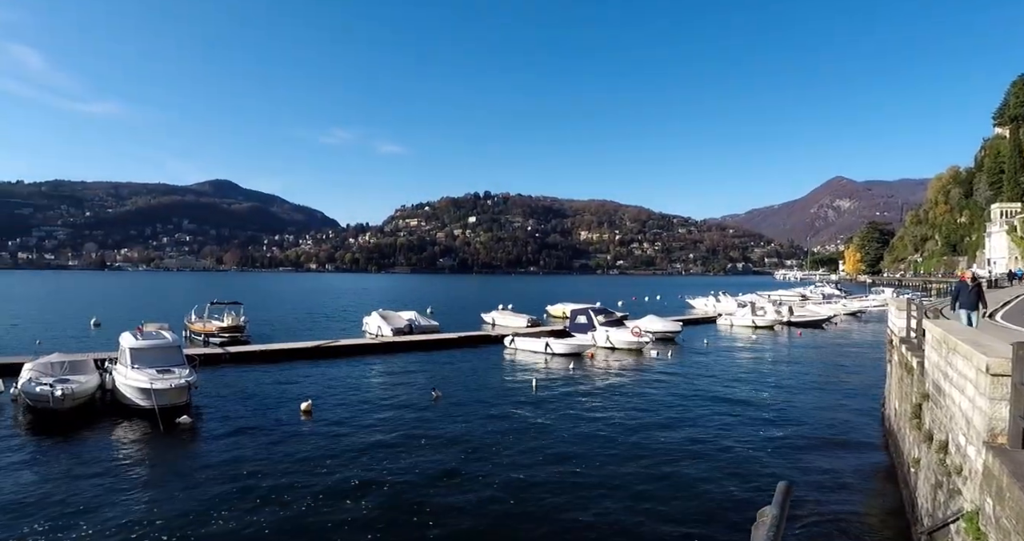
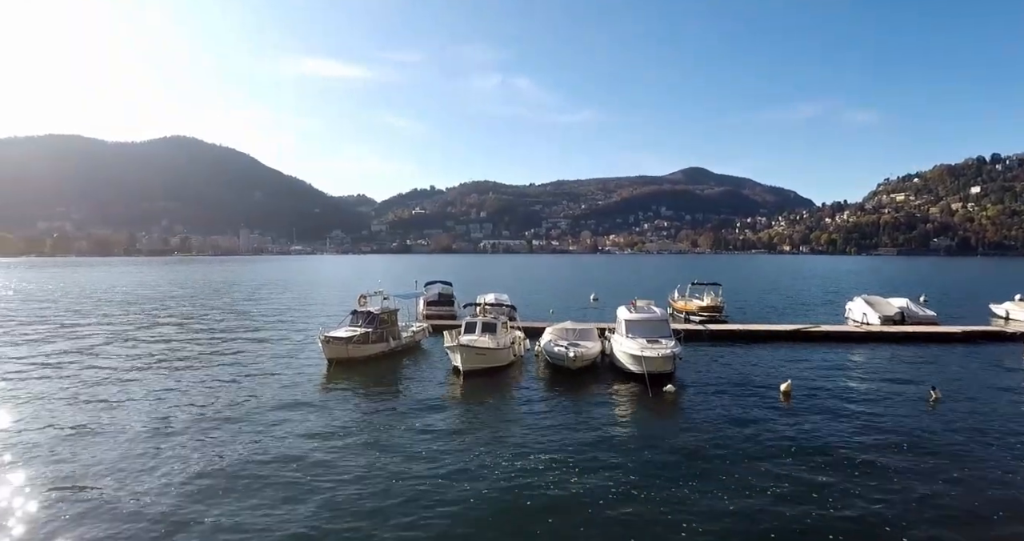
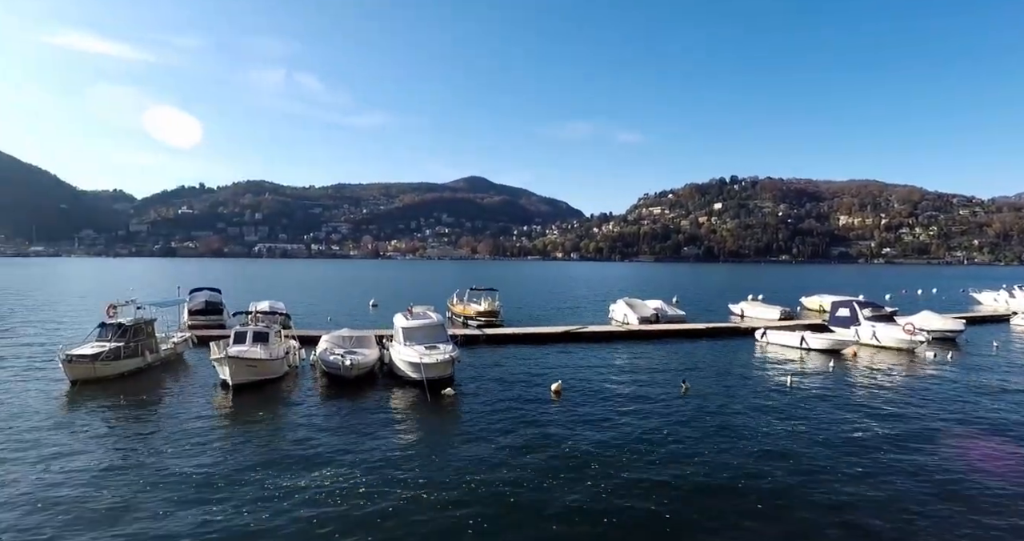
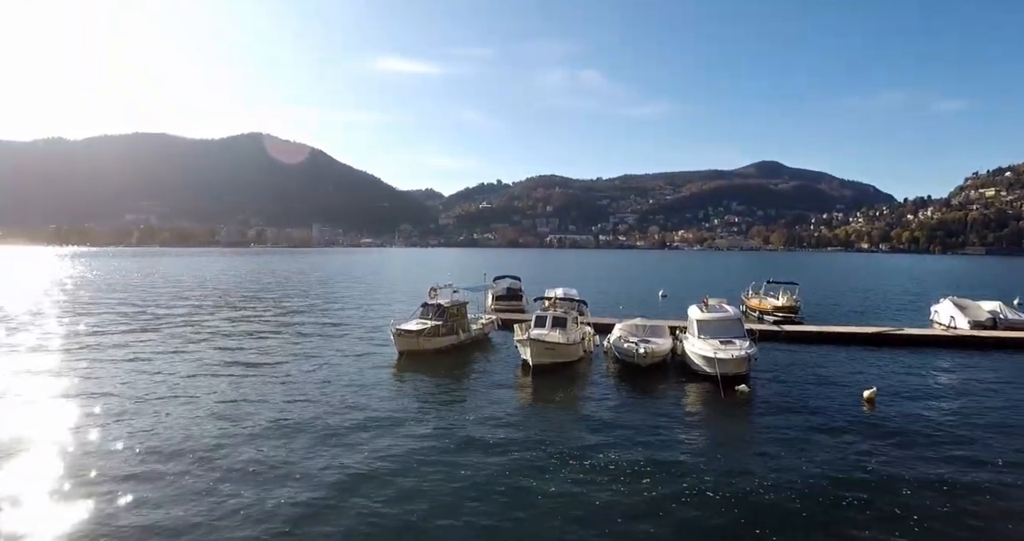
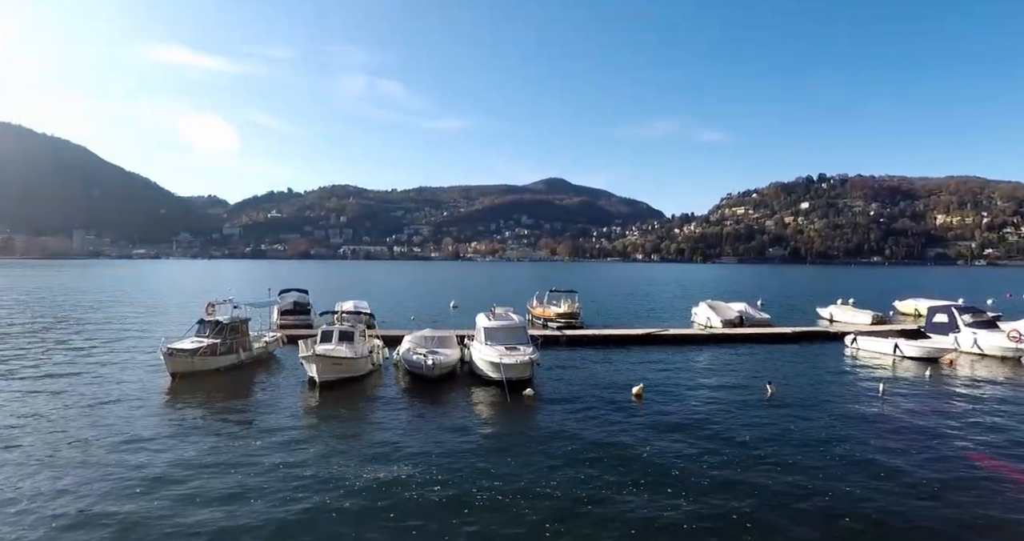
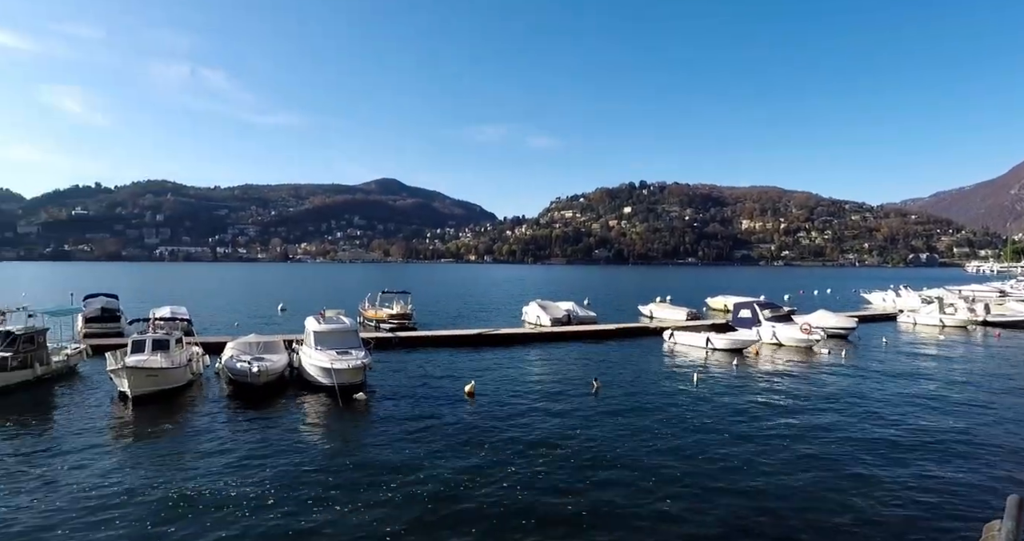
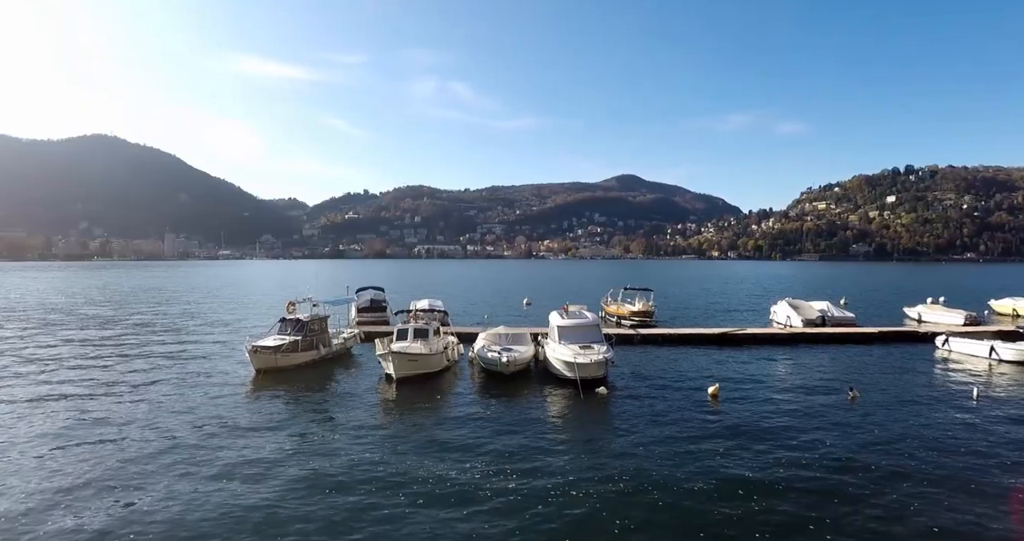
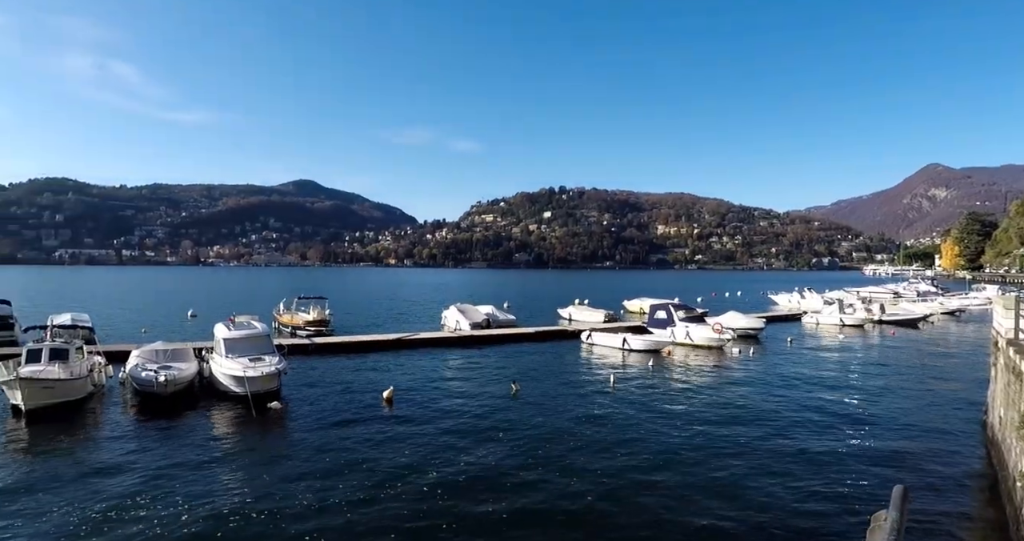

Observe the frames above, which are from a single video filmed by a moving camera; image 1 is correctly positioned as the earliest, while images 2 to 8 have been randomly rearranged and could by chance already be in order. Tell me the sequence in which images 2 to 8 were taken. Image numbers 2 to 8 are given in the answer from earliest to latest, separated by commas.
8, 6, 3, 5, 7, 2, 4
